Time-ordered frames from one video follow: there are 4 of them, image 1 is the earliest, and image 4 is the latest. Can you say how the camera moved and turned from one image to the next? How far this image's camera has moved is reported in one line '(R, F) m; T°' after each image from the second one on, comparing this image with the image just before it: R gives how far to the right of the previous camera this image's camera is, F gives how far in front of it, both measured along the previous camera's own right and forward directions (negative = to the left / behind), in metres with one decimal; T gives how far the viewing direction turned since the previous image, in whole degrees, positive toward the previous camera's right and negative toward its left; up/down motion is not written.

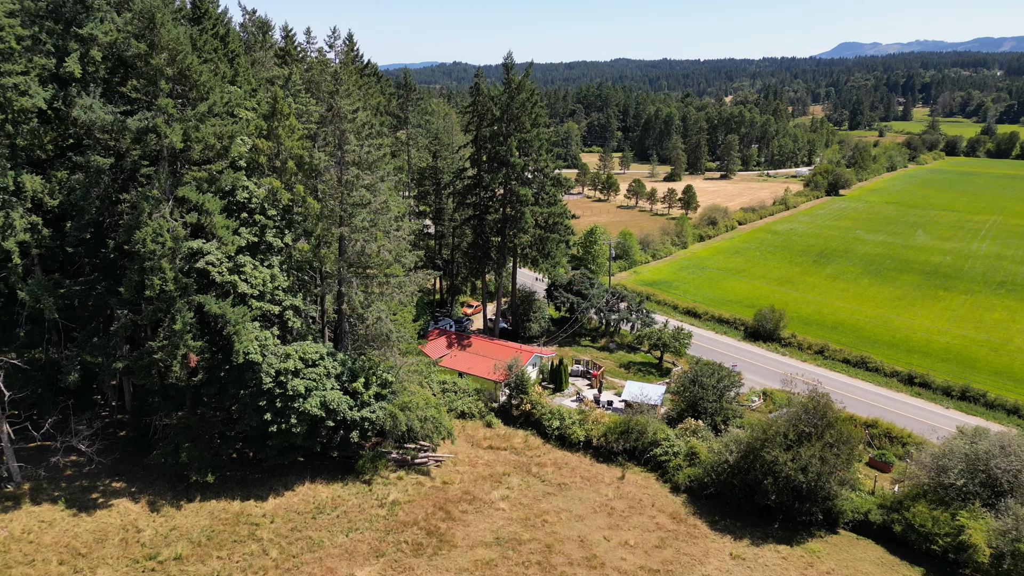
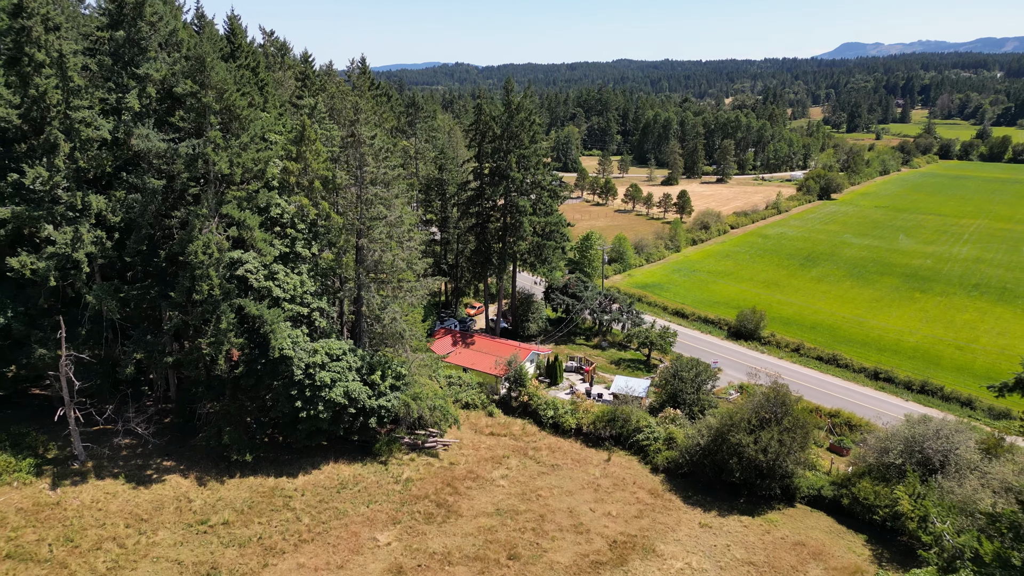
(+0.1, -2.7) m; 0°
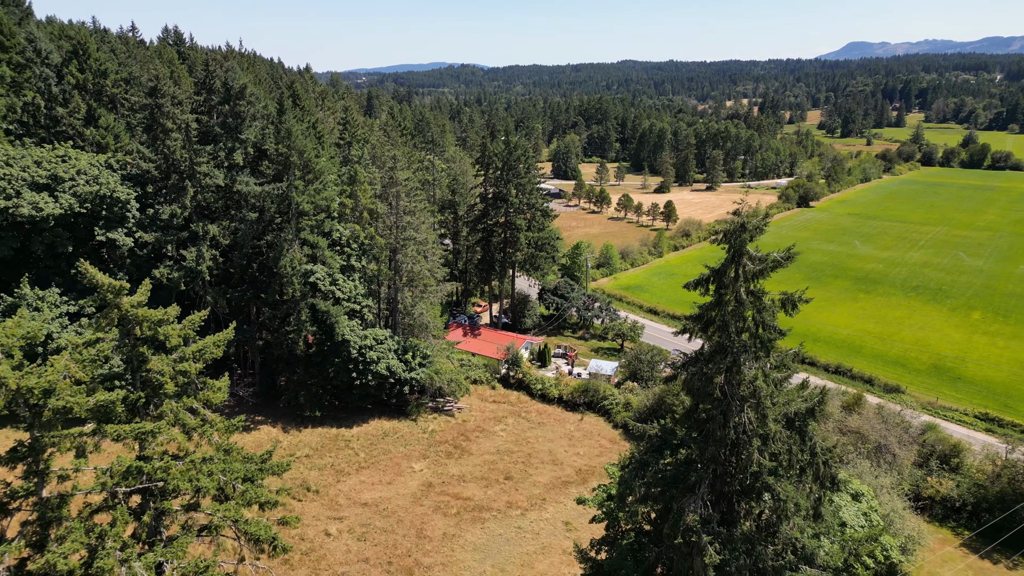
(+0.5, -7.9) m; -1°
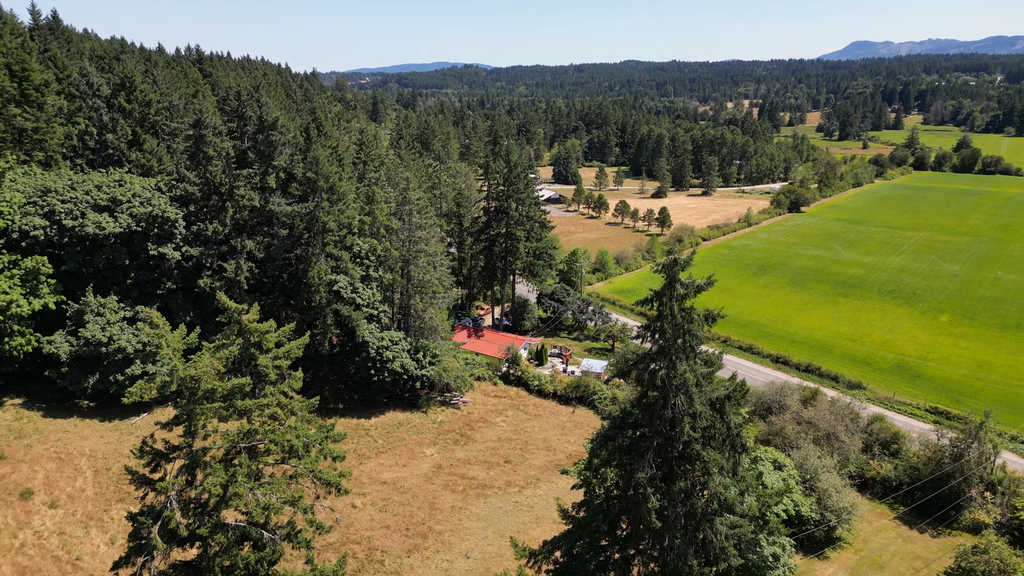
(+0.2, -3.9) m; 0°
